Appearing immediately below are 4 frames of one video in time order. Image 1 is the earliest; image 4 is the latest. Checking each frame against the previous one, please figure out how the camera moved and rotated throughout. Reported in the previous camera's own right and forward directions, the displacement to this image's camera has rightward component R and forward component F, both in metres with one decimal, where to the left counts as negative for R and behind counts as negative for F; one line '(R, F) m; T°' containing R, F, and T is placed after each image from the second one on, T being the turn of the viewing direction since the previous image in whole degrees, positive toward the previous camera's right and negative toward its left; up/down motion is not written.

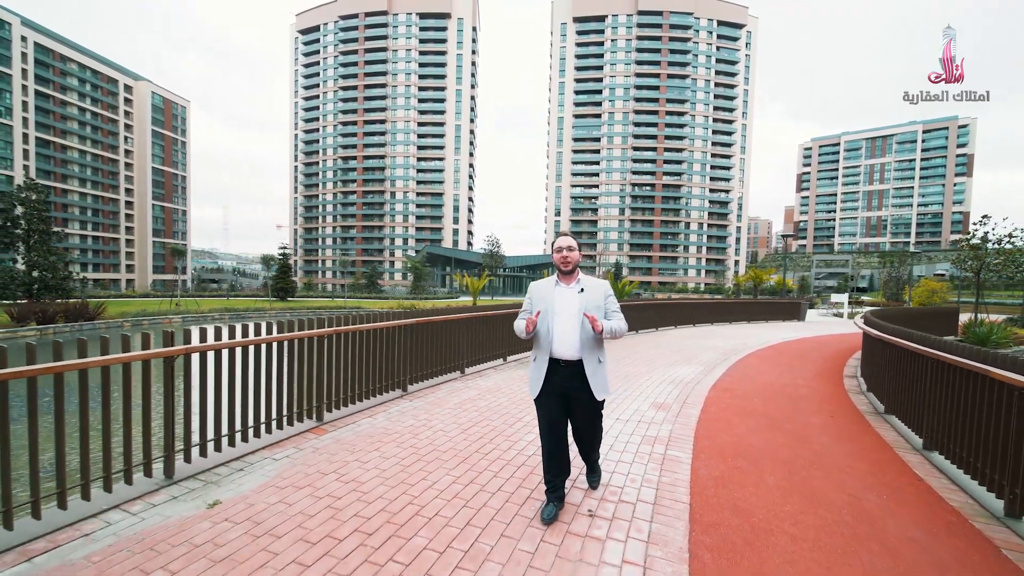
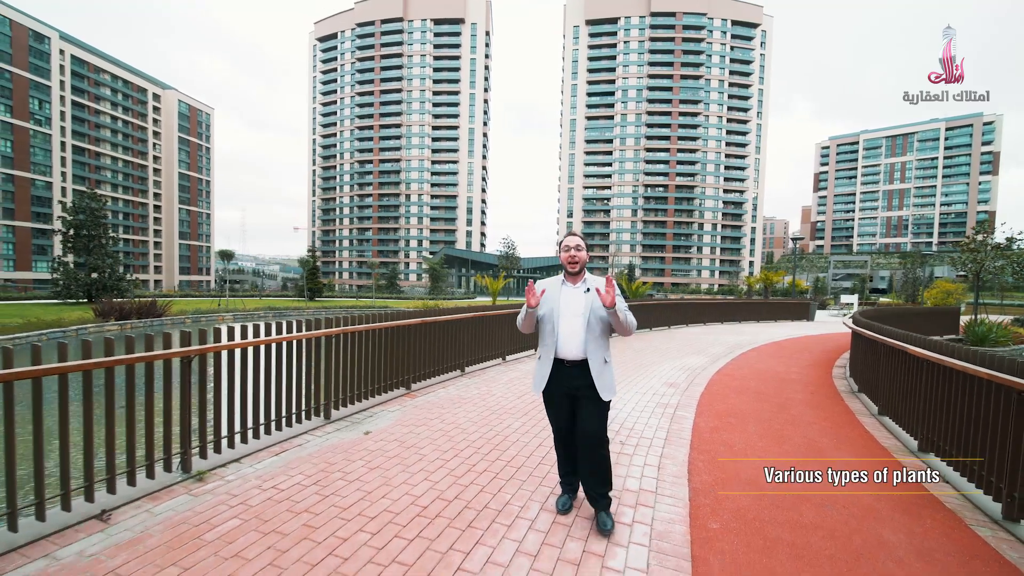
(-0.2, -0.8) m; -2°
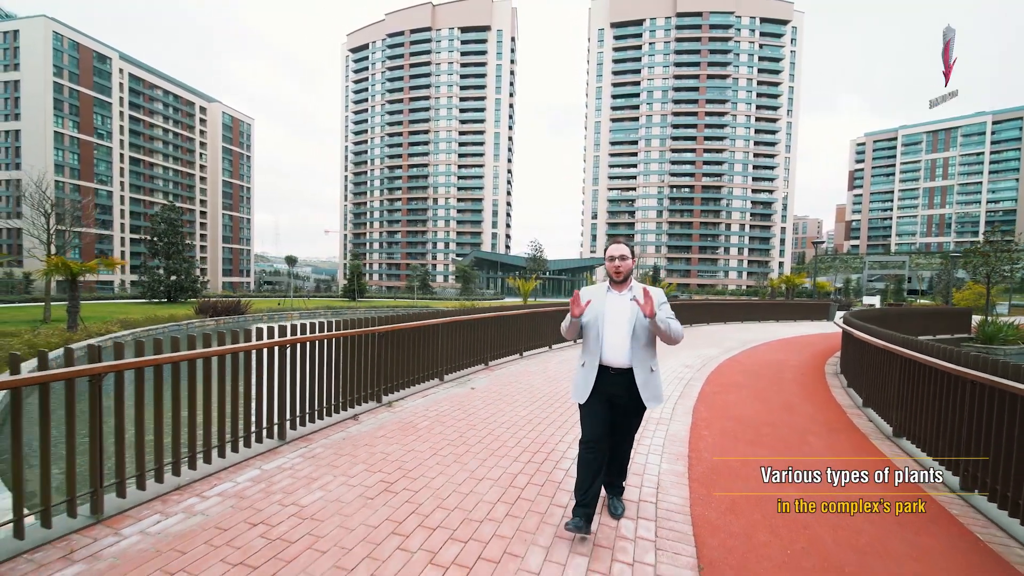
(-0.3, -1.1) m; -3°
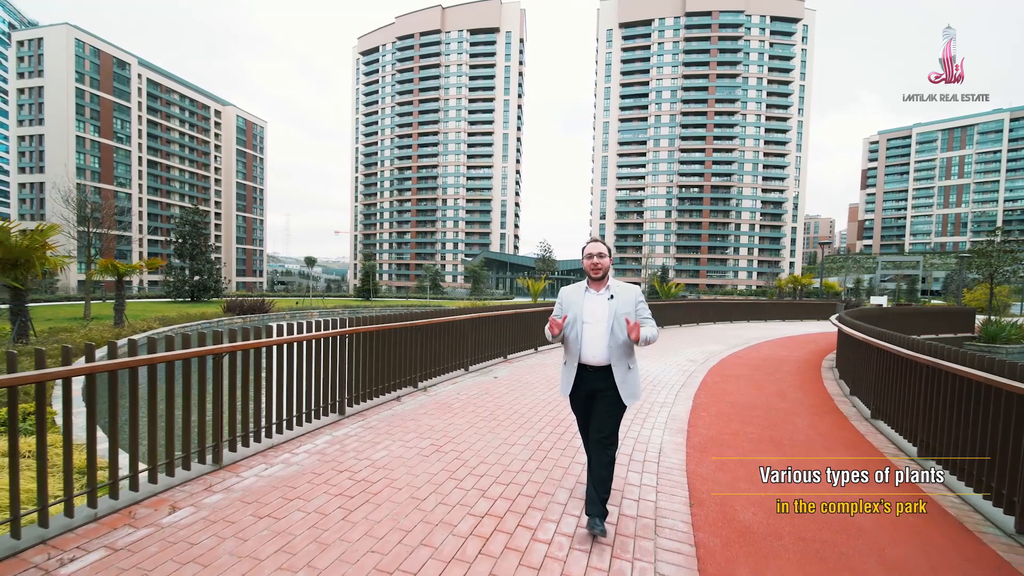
(-0.1, -0.4) m; -1°
